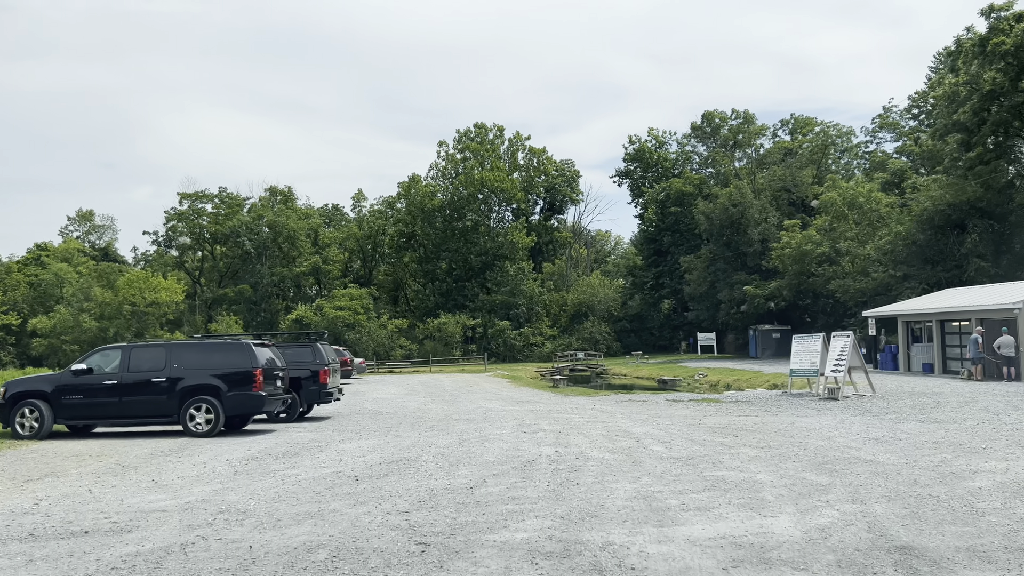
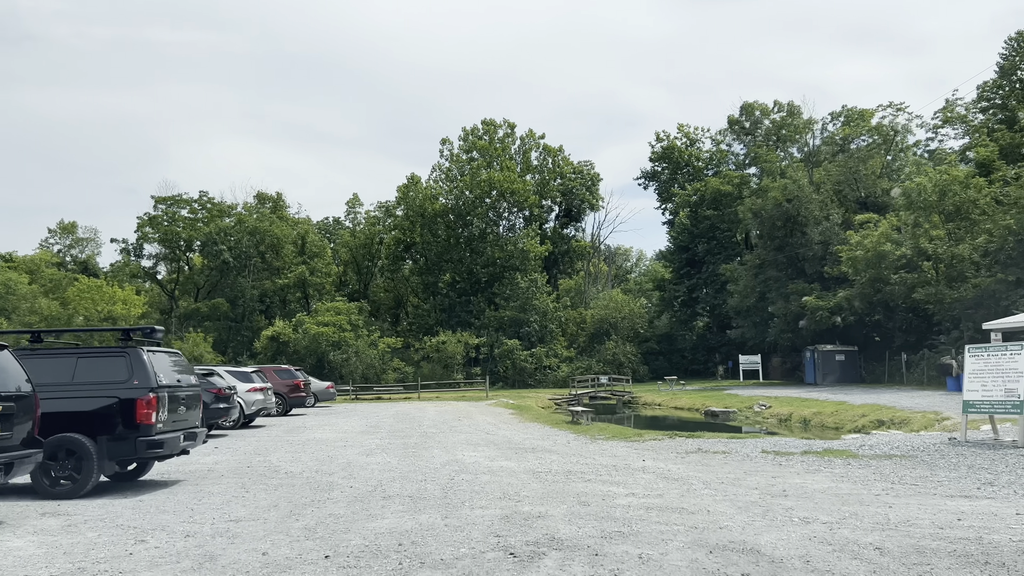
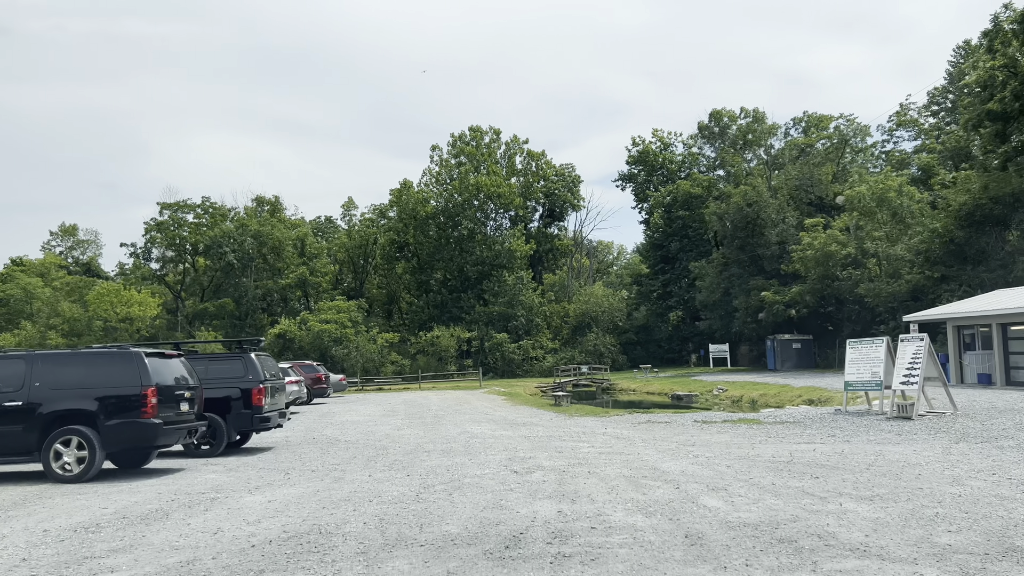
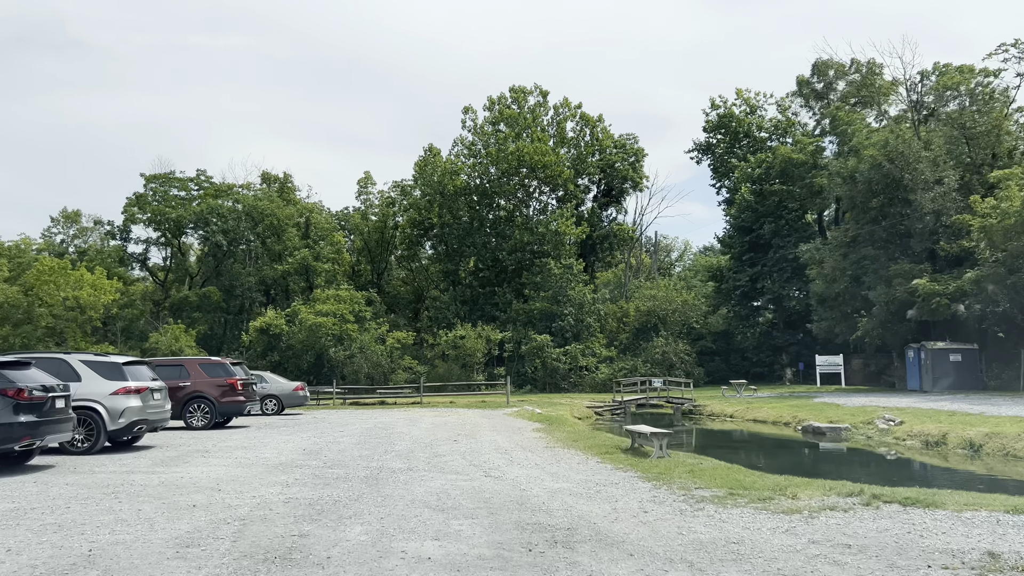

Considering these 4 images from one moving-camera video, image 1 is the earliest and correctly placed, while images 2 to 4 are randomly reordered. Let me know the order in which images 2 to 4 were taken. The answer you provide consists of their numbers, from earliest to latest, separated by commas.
3, 2, 4
